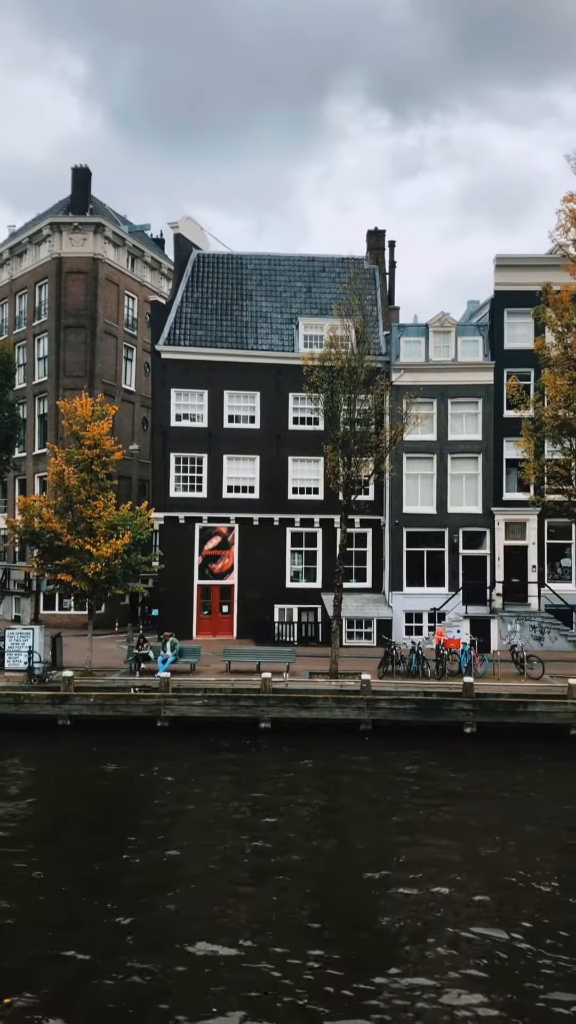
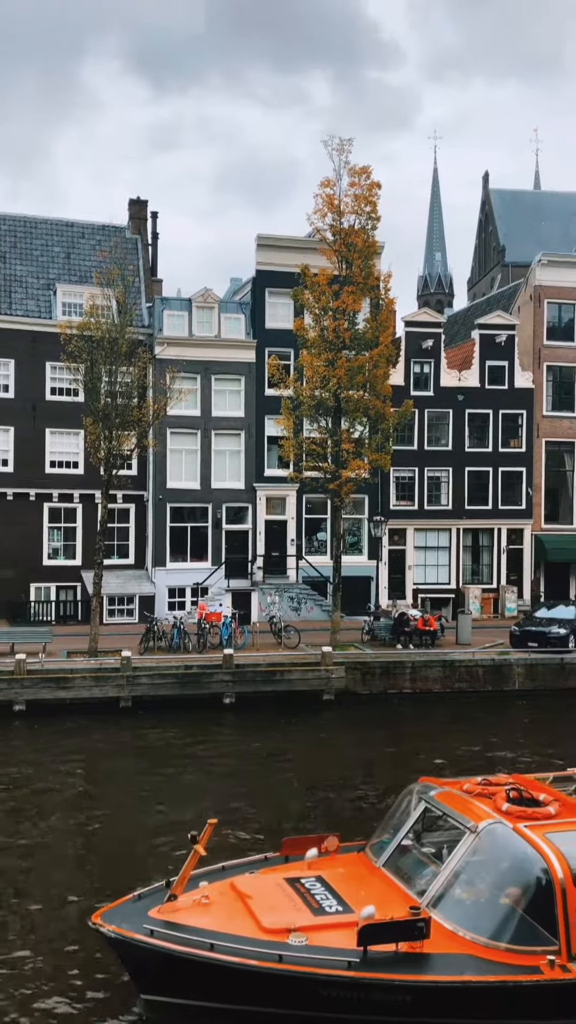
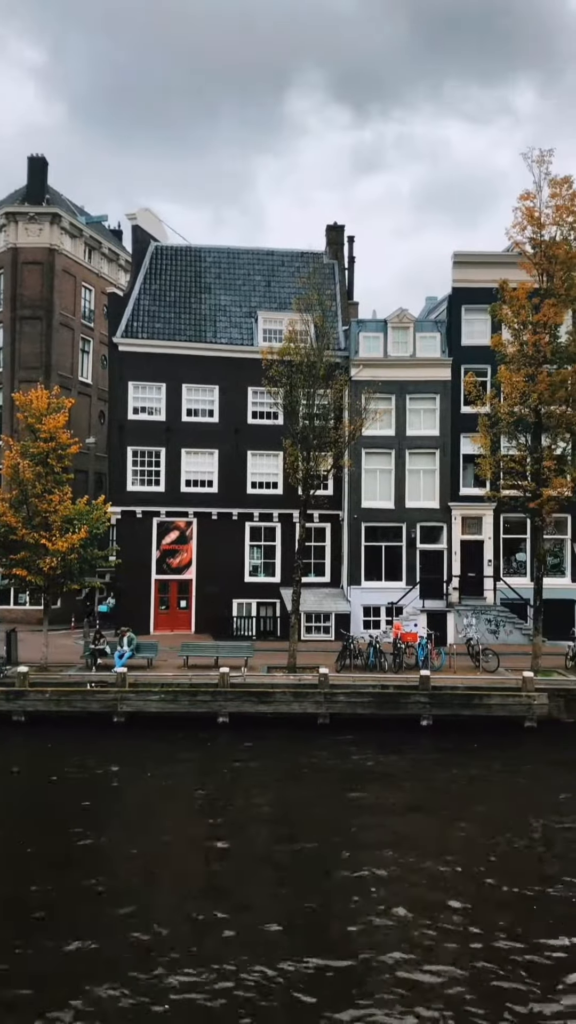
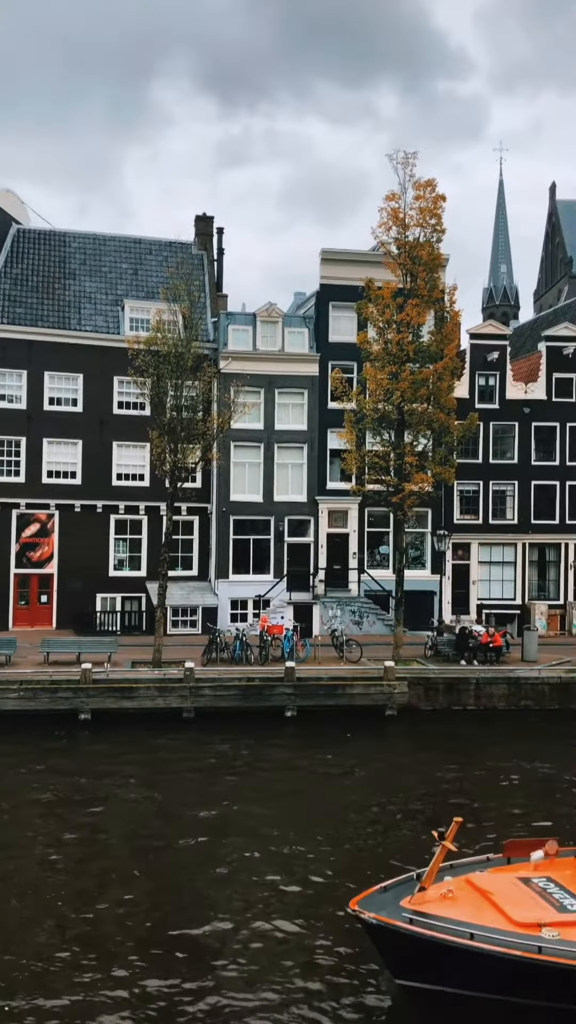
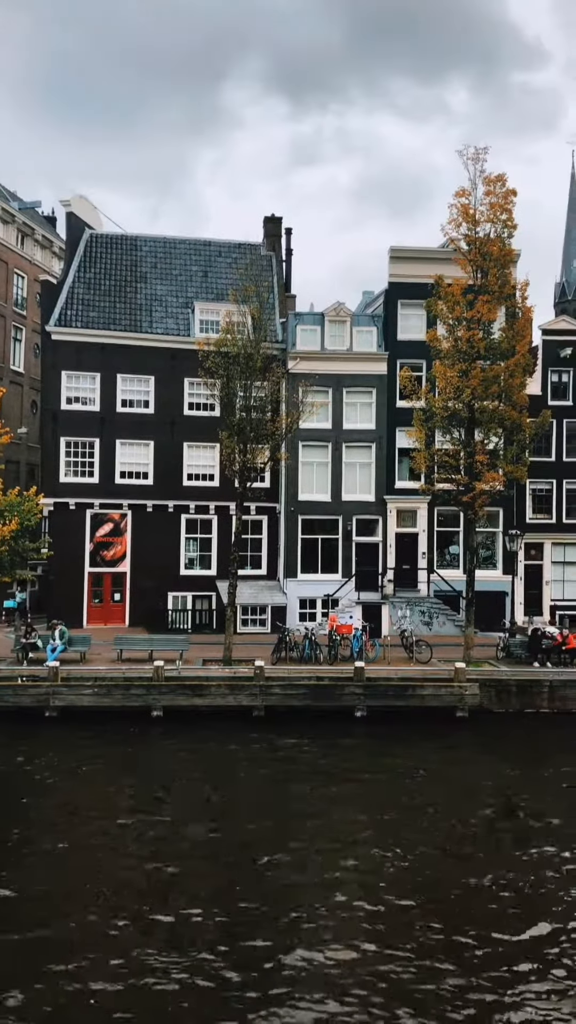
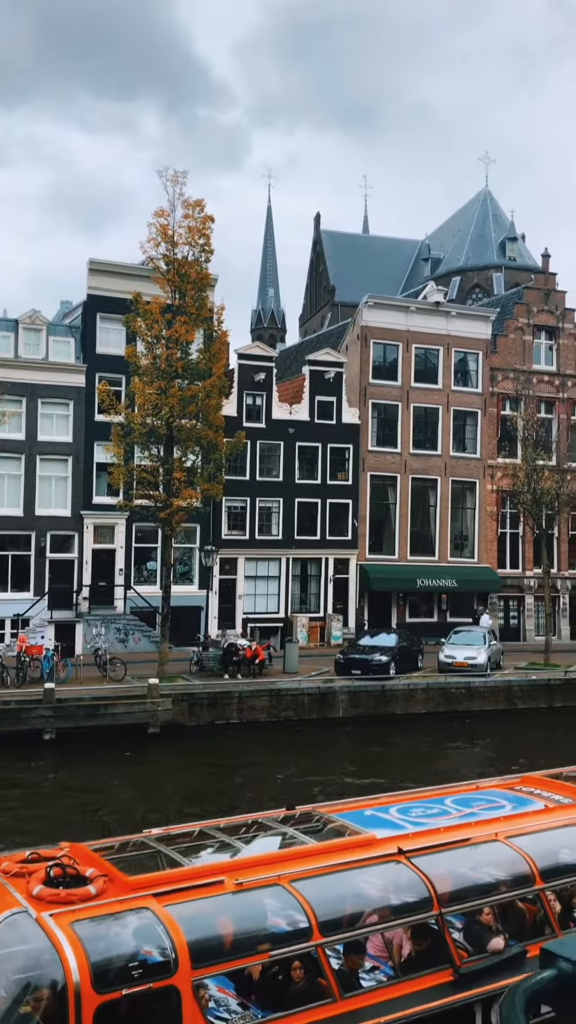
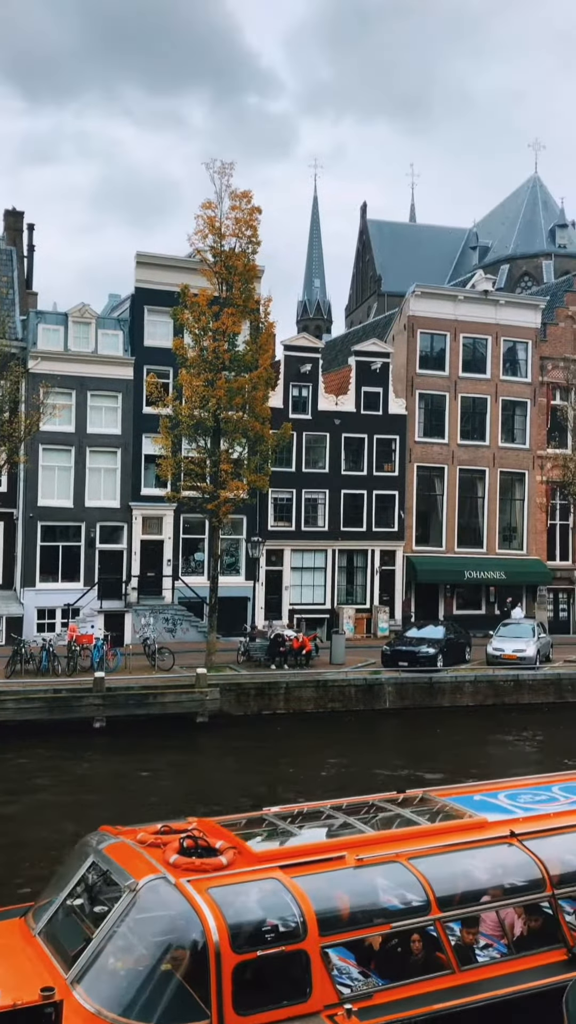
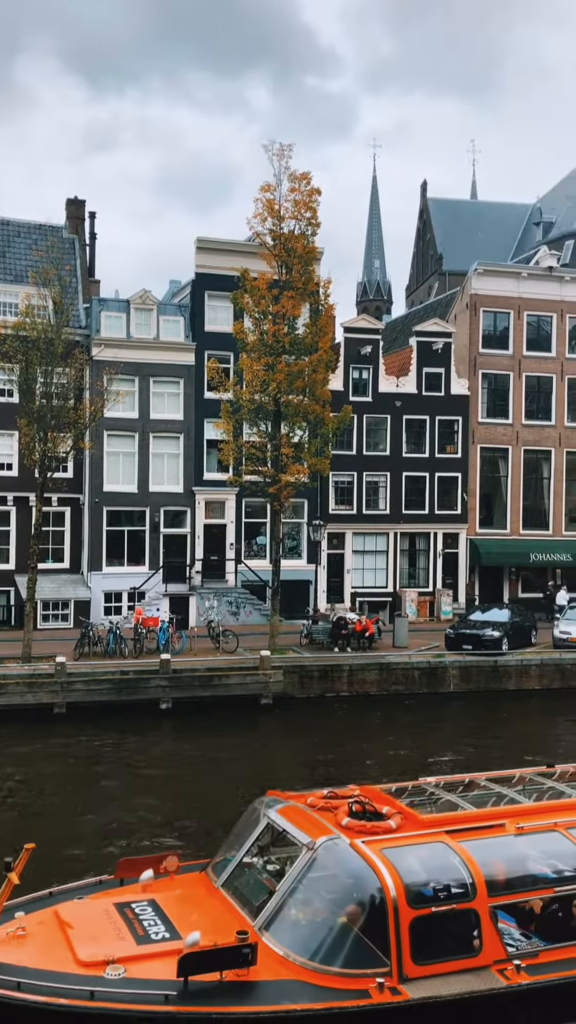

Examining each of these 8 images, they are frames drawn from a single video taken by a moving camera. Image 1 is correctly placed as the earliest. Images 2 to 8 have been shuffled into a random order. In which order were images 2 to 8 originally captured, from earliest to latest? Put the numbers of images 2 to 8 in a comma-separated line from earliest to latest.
3, 5, 4, 2, 8, 7, 6
